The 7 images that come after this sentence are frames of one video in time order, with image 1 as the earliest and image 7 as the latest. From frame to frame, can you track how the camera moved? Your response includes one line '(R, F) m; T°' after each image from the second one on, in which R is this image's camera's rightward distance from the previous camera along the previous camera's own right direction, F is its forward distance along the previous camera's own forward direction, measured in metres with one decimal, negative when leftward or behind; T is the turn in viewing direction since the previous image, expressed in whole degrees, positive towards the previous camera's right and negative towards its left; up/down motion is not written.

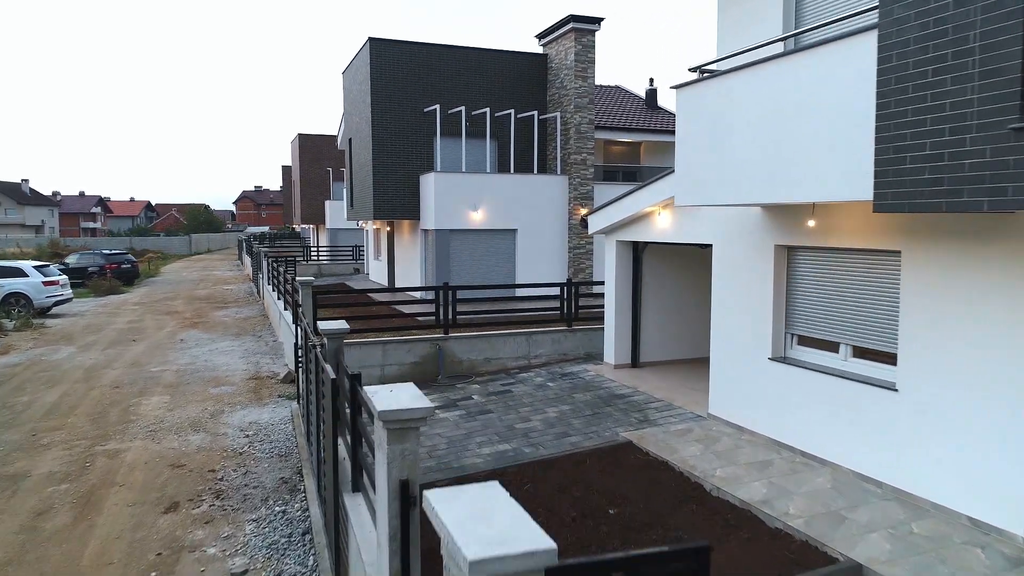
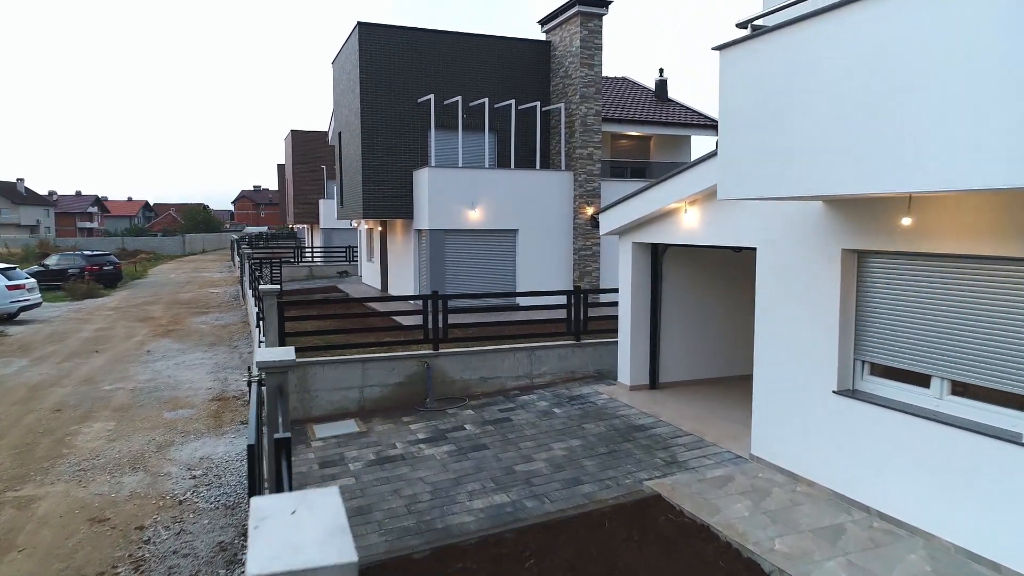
(0.0, +1.3) m; 0°
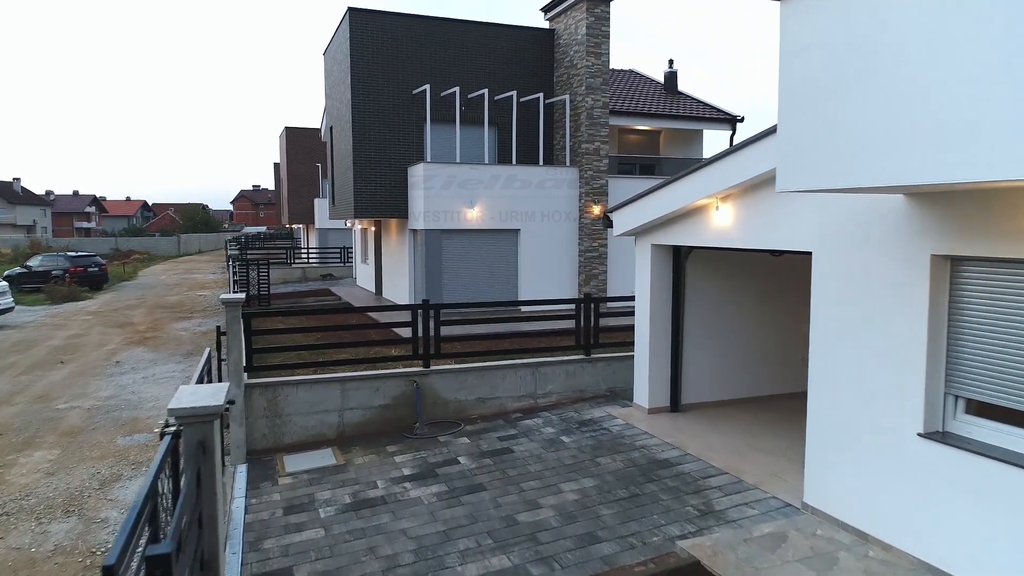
(0.0, +1.1) m; 0°
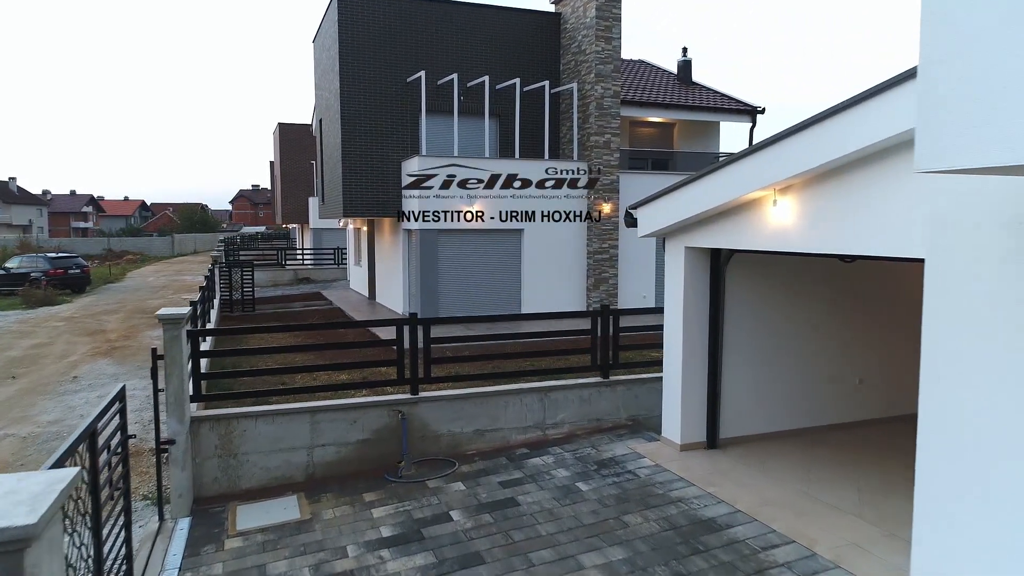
(0.0, +1.3) m; 0°
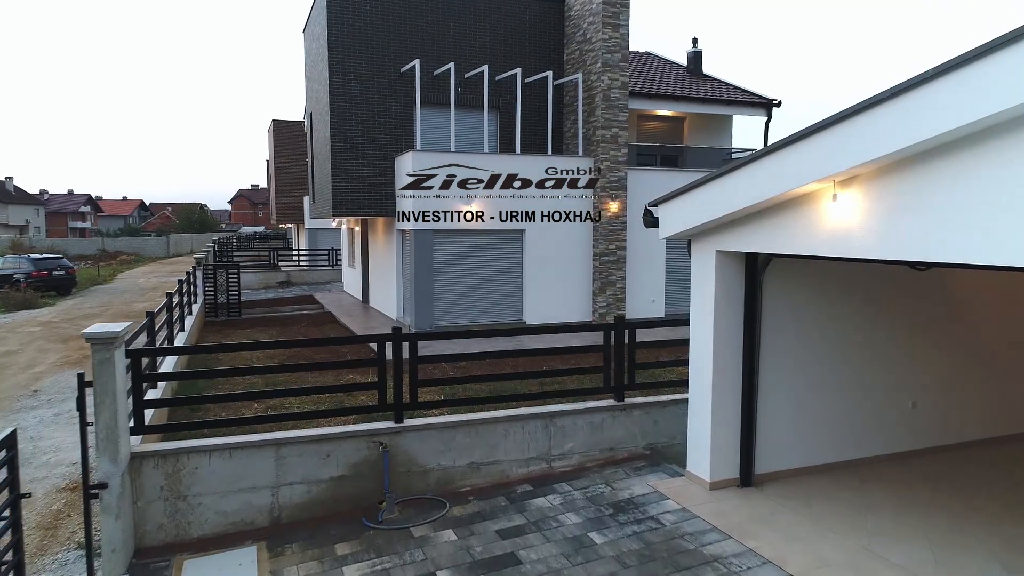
(0.0, +0.9) m; 0°
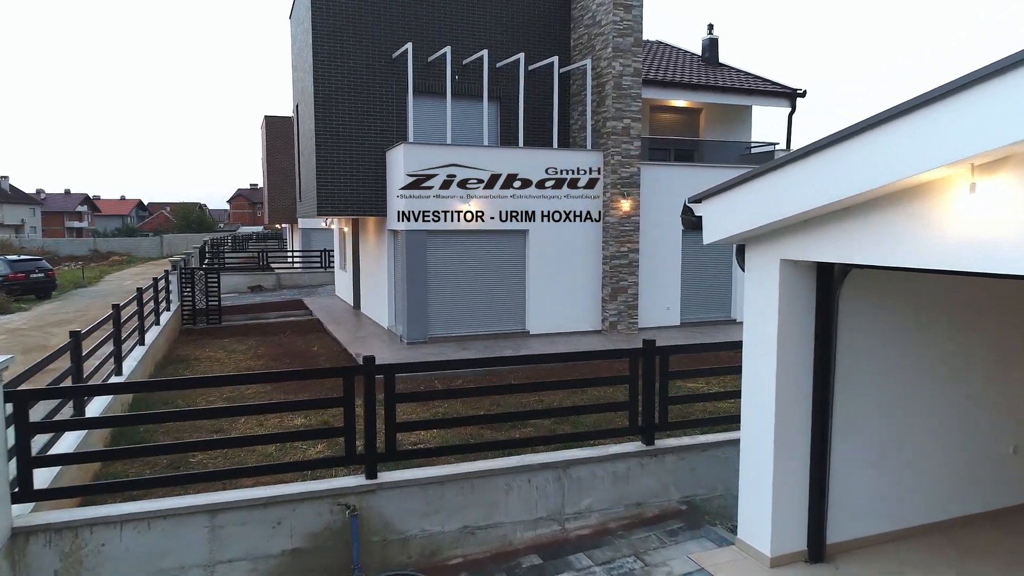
(0.0, +1.2) m; 0°
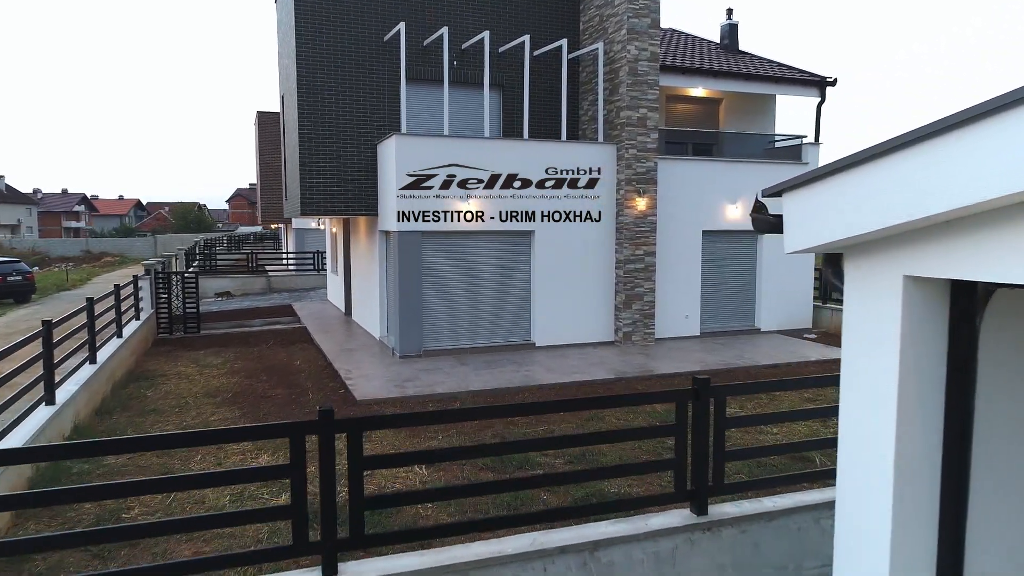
(0.0, +1.2) m; 0°
